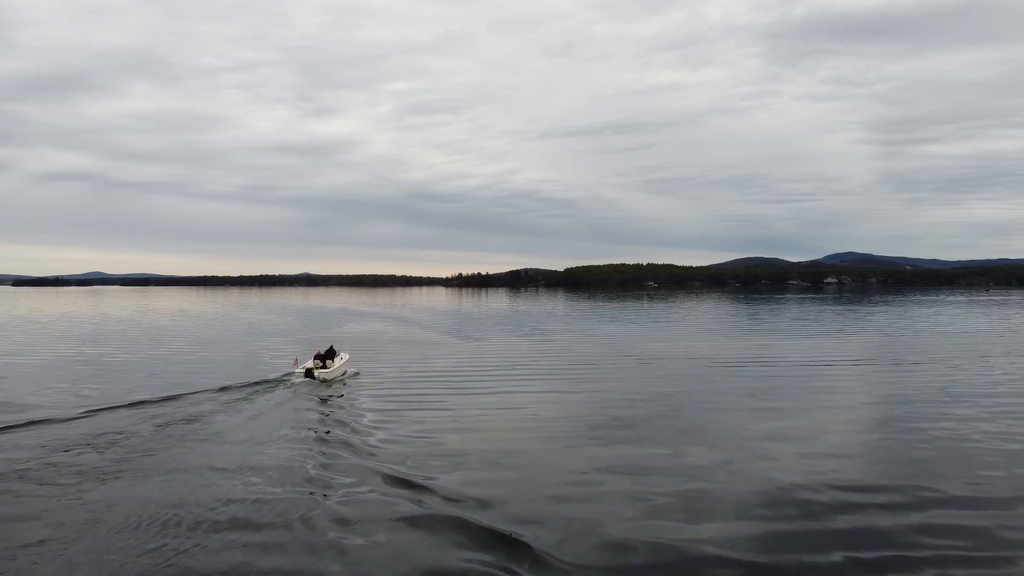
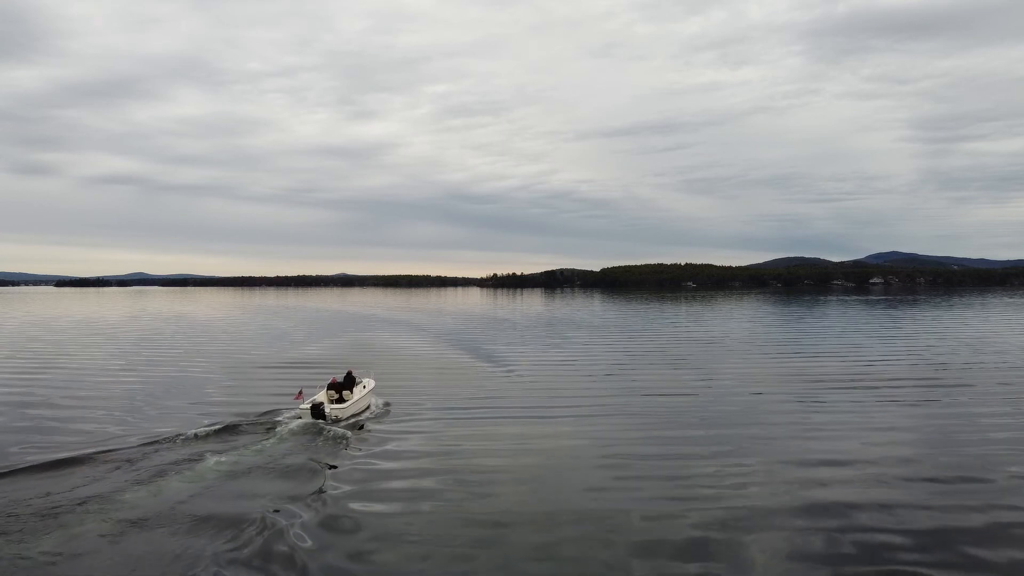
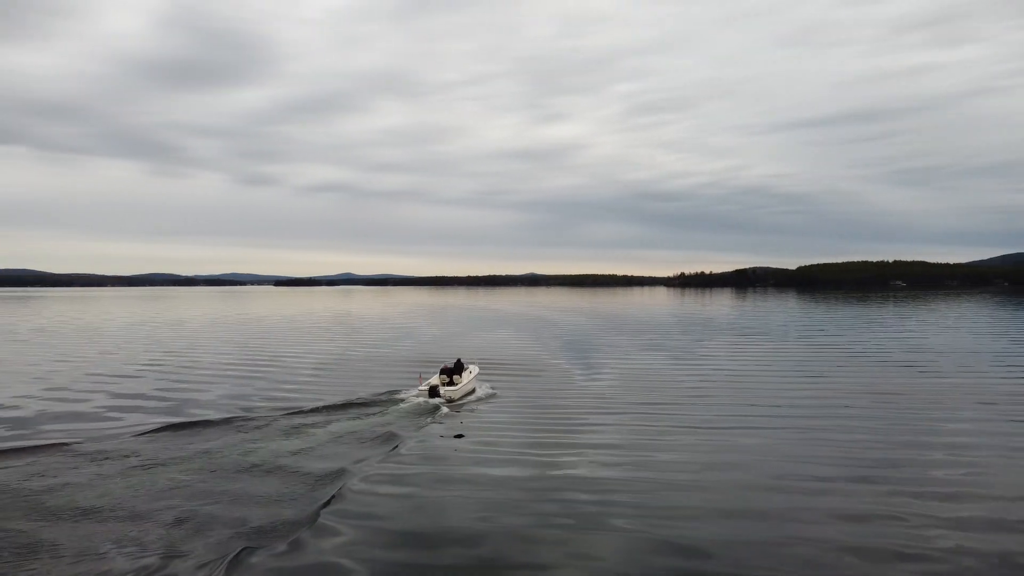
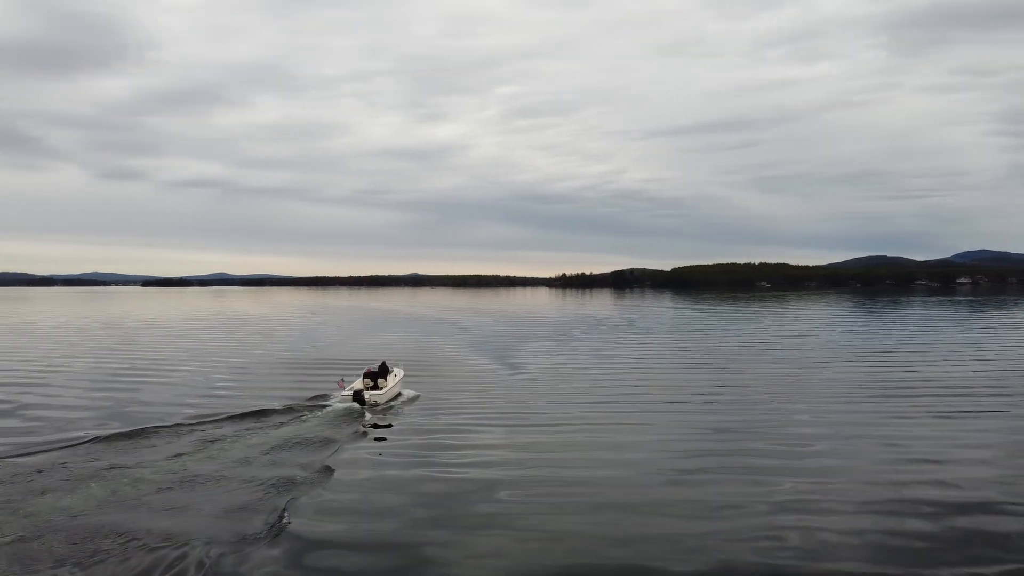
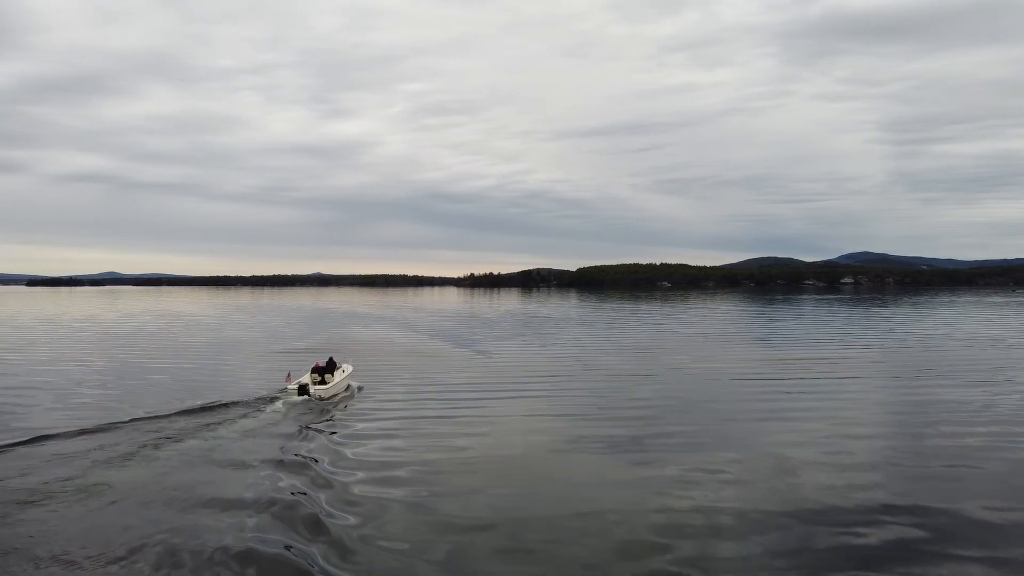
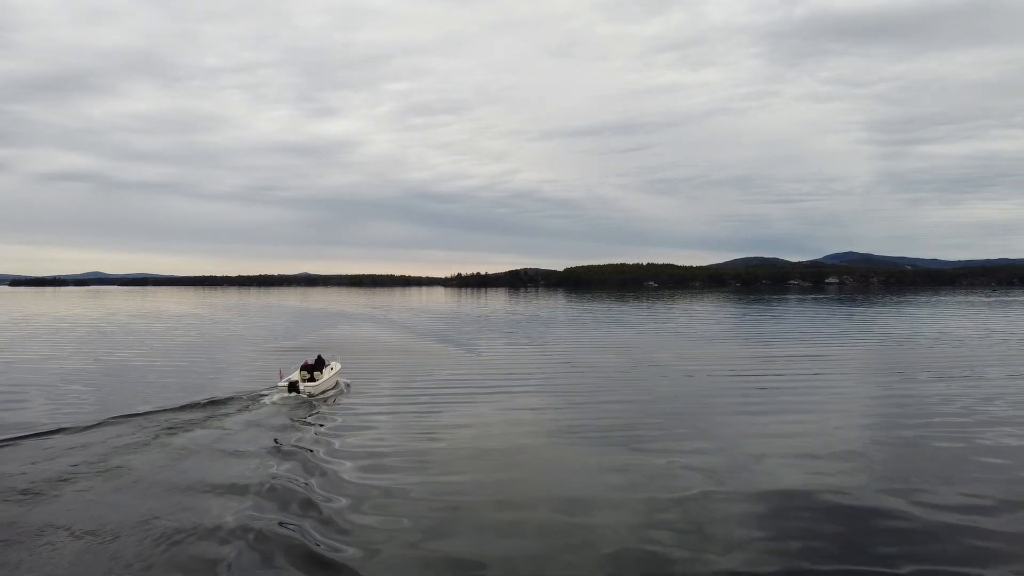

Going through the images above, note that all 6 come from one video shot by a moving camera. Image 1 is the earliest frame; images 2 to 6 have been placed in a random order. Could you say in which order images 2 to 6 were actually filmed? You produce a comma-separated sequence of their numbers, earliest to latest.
6, 5, 2, 4, 3
